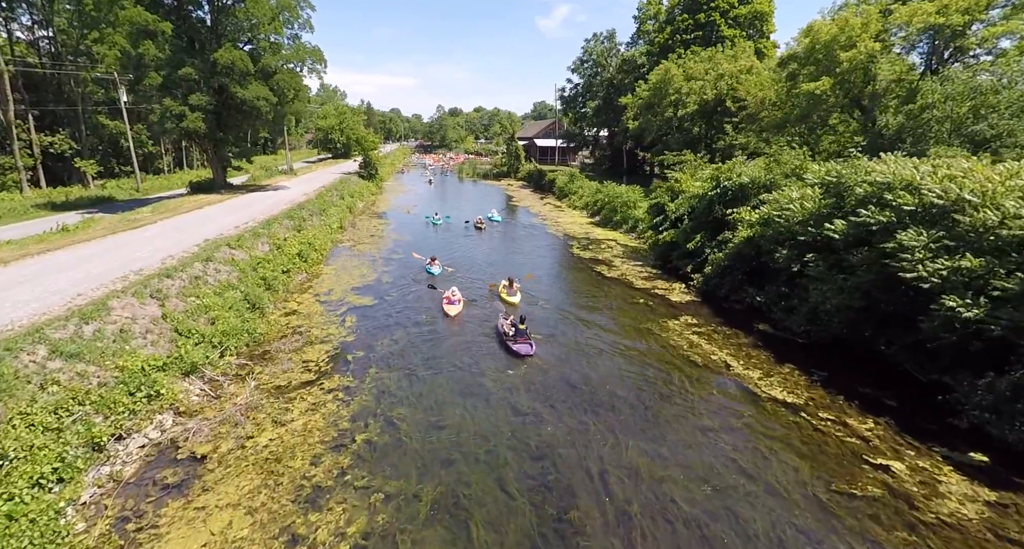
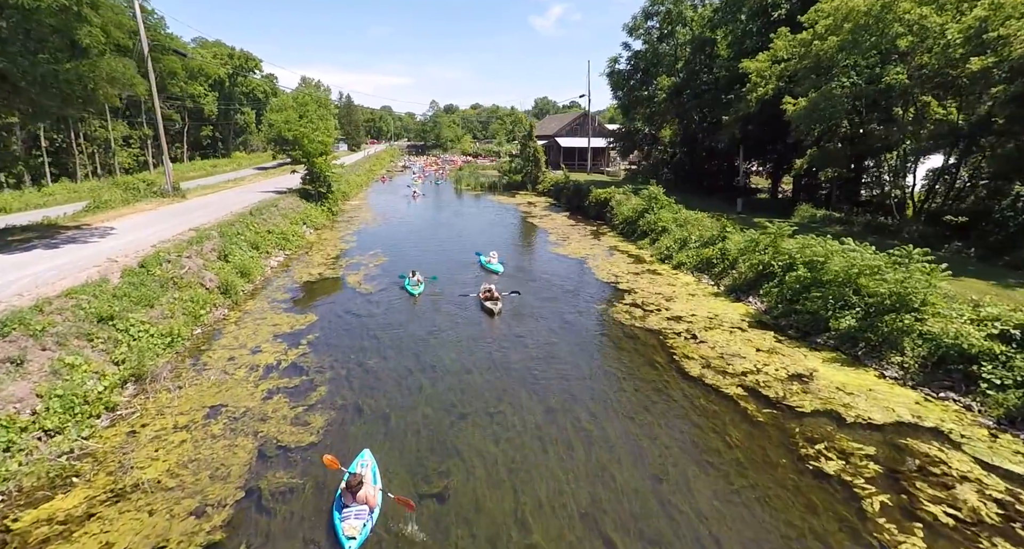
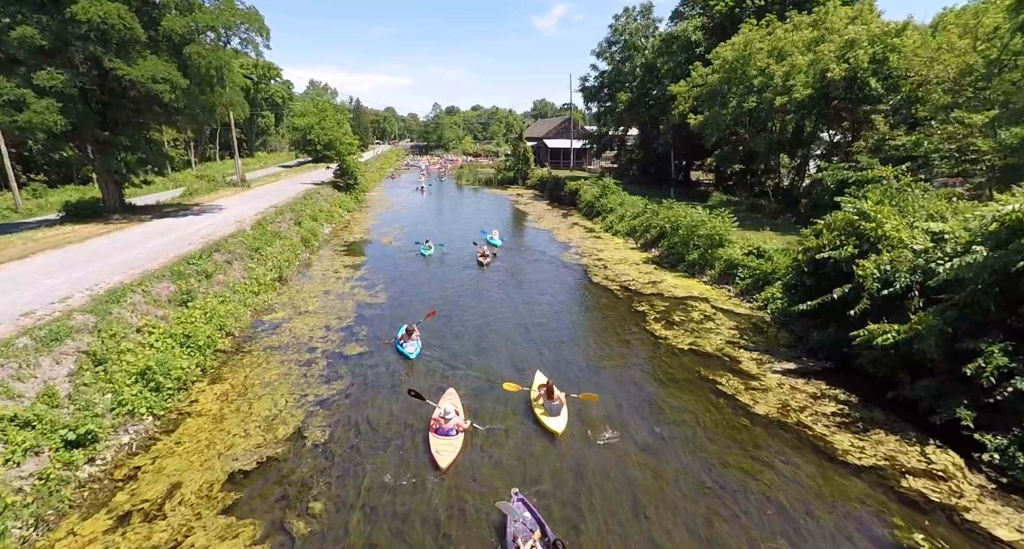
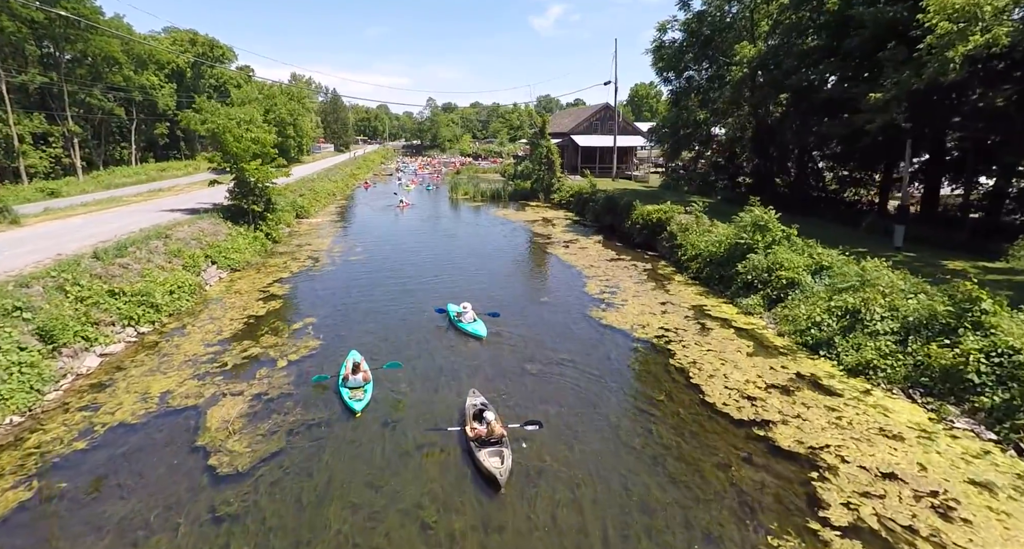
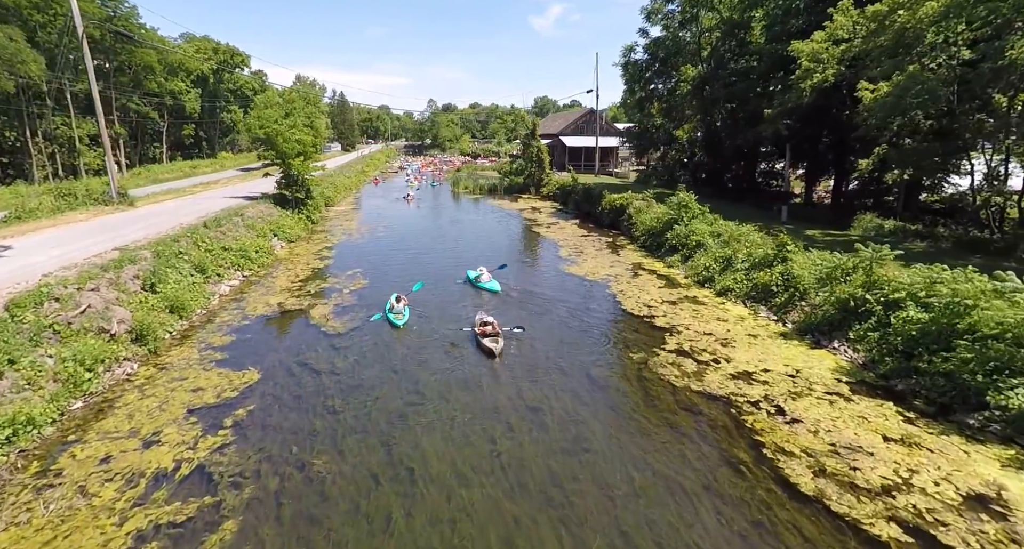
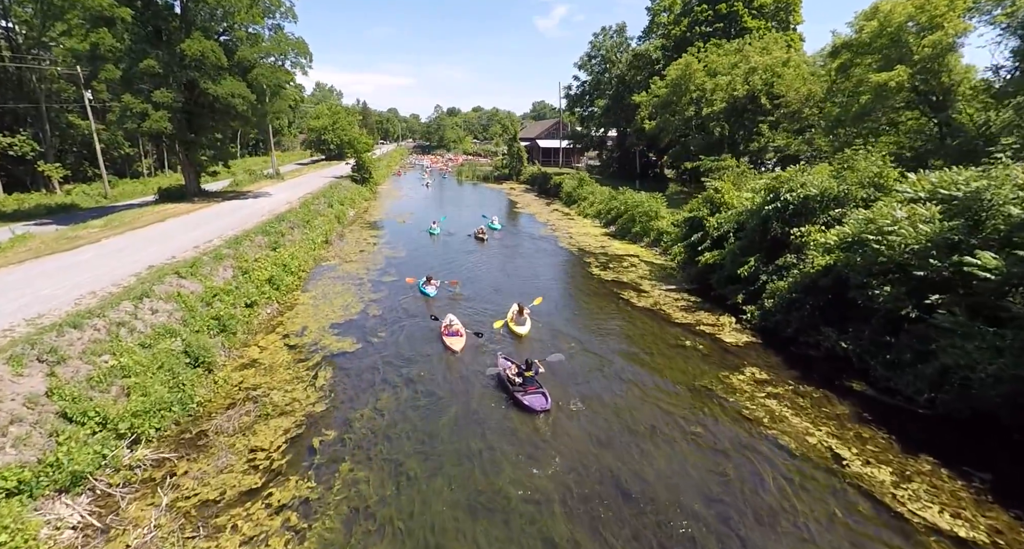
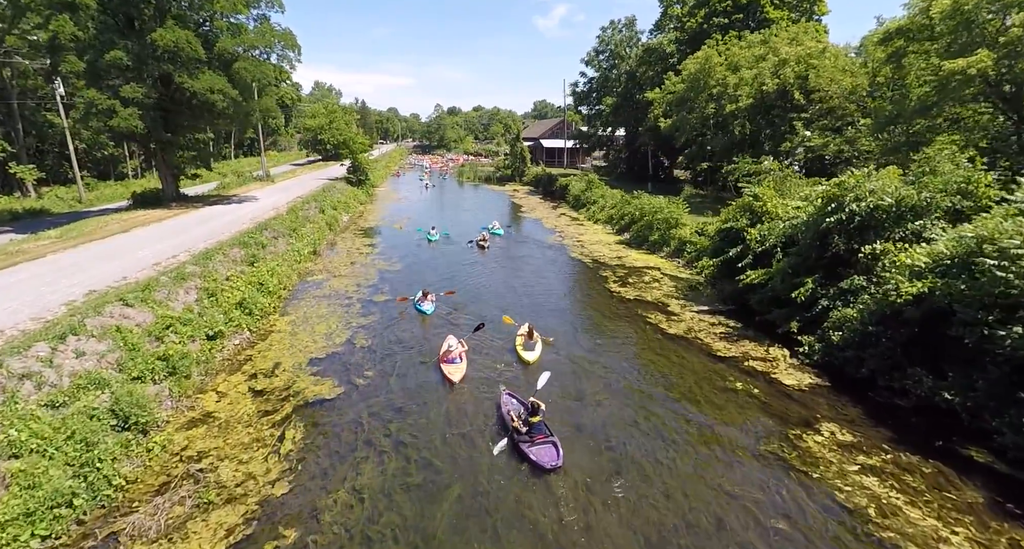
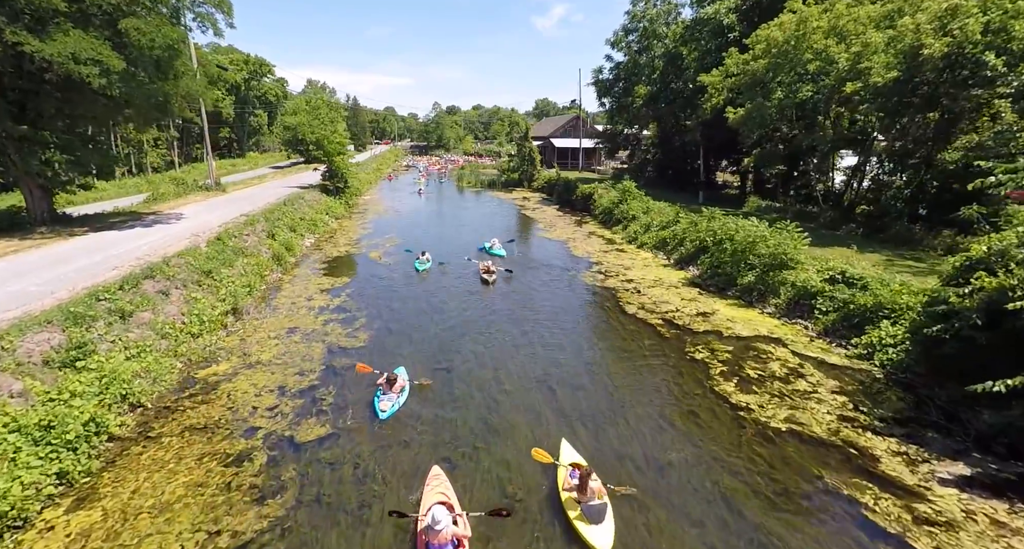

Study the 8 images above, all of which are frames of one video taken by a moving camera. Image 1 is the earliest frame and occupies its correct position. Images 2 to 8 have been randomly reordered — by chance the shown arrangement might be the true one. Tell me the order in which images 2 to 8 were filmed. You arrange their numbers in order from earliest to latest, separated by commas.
6, 7, 3, 8, 2, 5, 4
